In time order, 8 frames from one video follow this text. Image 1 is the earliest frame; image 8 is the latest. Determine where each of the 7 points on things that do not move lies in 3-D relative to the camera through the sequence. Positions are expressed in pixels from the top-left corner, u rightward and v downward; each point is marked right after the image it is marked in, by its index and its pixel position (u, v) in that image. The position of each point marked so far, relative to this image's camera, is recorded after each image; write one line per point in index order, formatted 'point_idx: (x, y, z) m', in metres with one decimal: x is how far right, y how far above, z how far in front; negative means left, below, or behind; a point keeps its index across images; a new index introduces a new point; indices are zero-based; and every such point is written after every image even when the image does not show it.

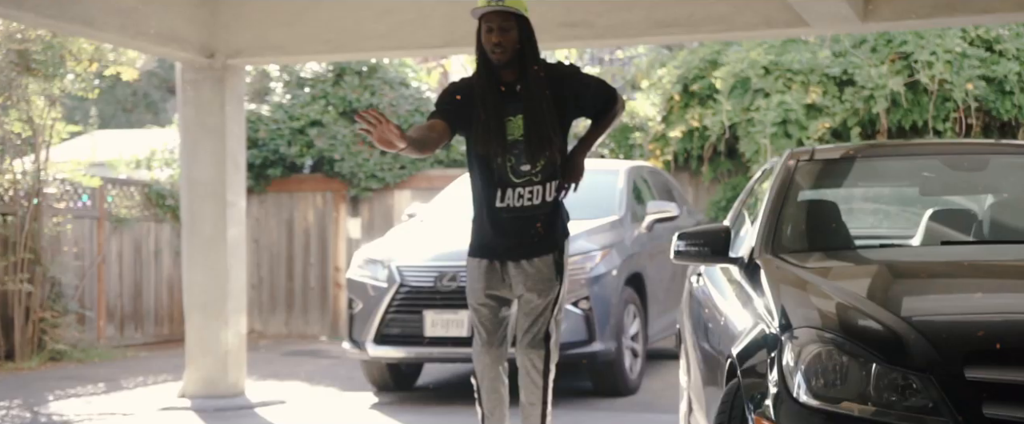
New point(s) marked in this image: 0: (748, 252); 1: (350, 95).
0: (+0.9, -0.1, +4.8) m
1: (-1.6, +1.1, +13.1) m
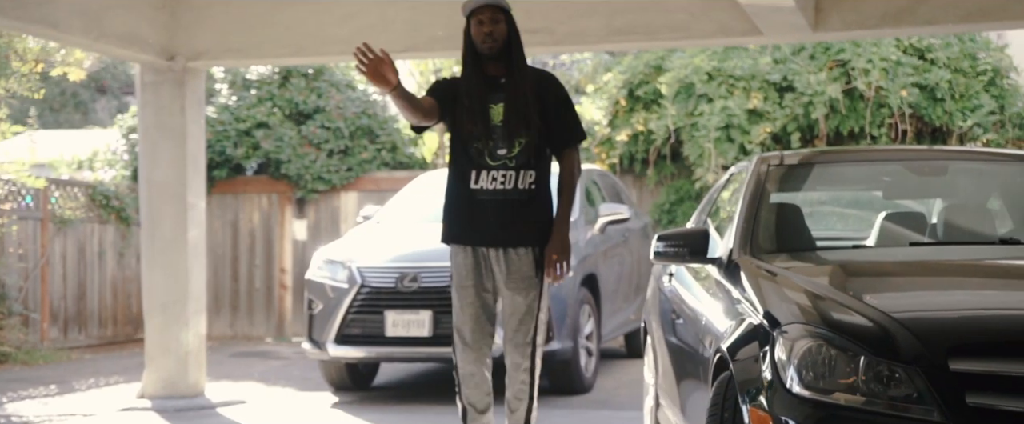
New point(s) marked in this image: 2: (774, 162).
0: (+0.8, -0.1, +5.0) m
1: (-2.1, +1.1, +13.2) m
2: (+1.2, +0.2, +5.9) m
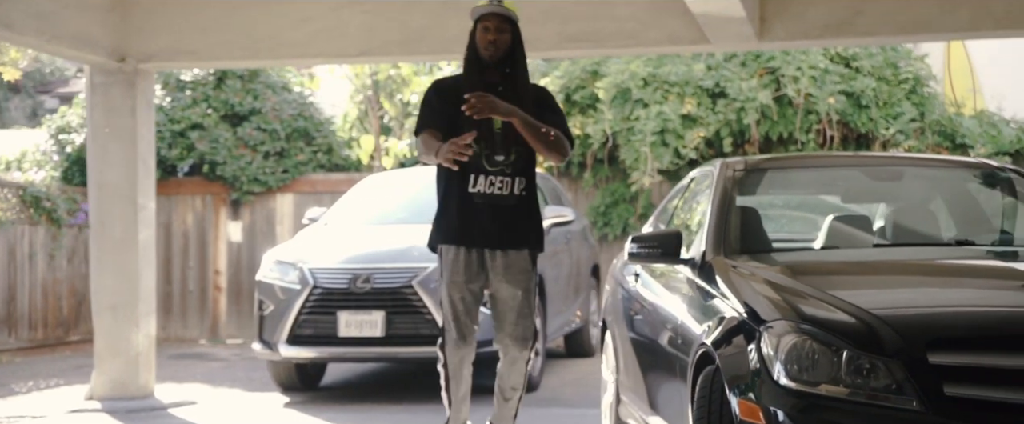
0: (+0.7, -0.2, +5.3) m
1: (-2.7, +1.1, +13.2) m
2: (+1.0, +0.2, +6.2) m
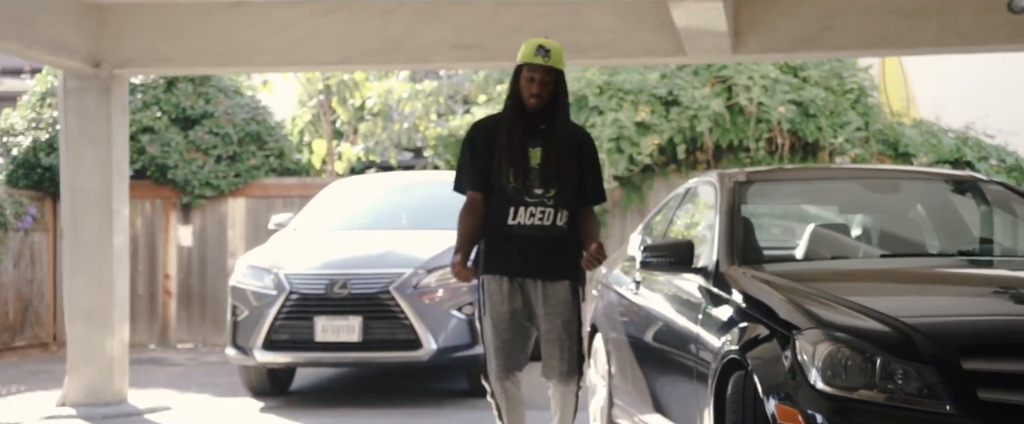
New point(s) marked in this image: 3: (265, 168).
0: (+0.8, -0.2, +5.5) m
1: (-3.2, +1.1, +13.2) m
2: (+1.0, +0.2, +6.4) m
3: (-2.4, +0.4, +13.2) m
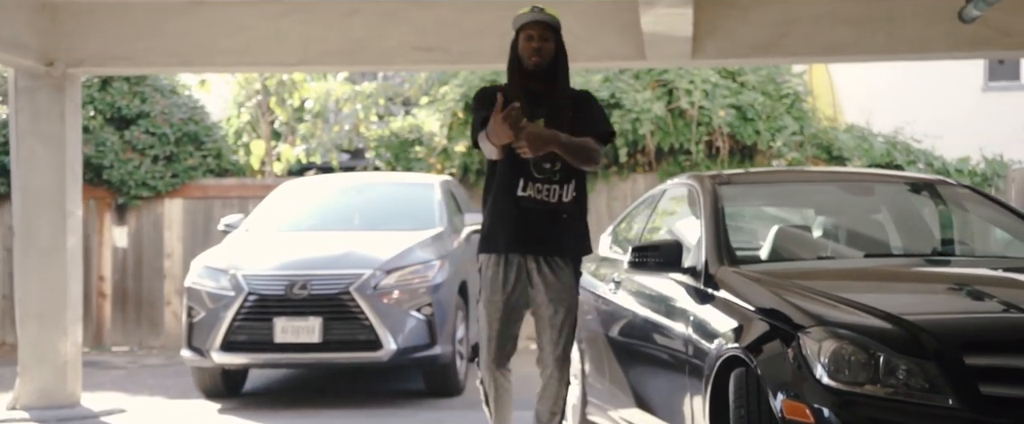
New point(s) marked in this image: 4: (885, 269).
0: (+0.8, -0.2, +5.6) m
1: (-3.8, +1.1, +13.0) m
2: (+0.9, +0.2, +6.6) m
3: (-3.0, +0.4, +13.1) m
4: (+1.6, -0.3, +5.8) m
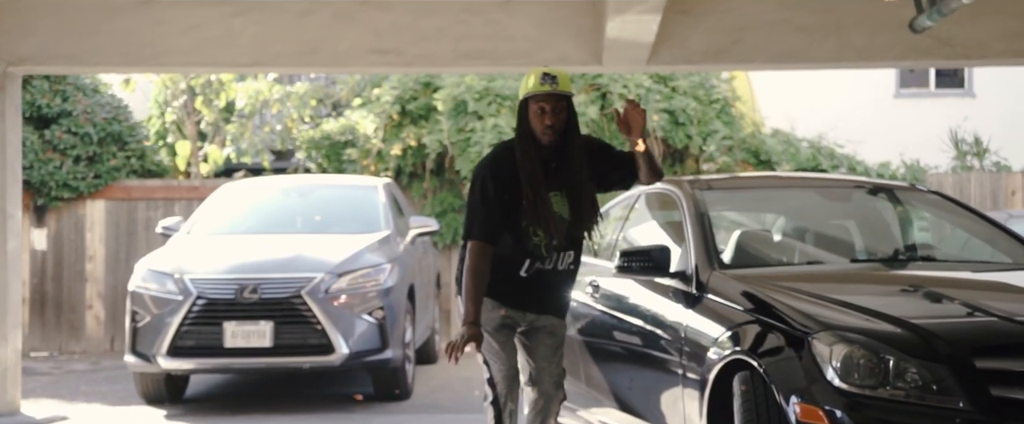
0: (+0.7, -0.2, +5.7) m
1: (-4.4, +1.0, +12.7) m
2: (+0.8, +0.1, +6.6) m
3: (-3.6, +0.4, +12.8) m
4: (+1.5, -0.3, +6.0) m
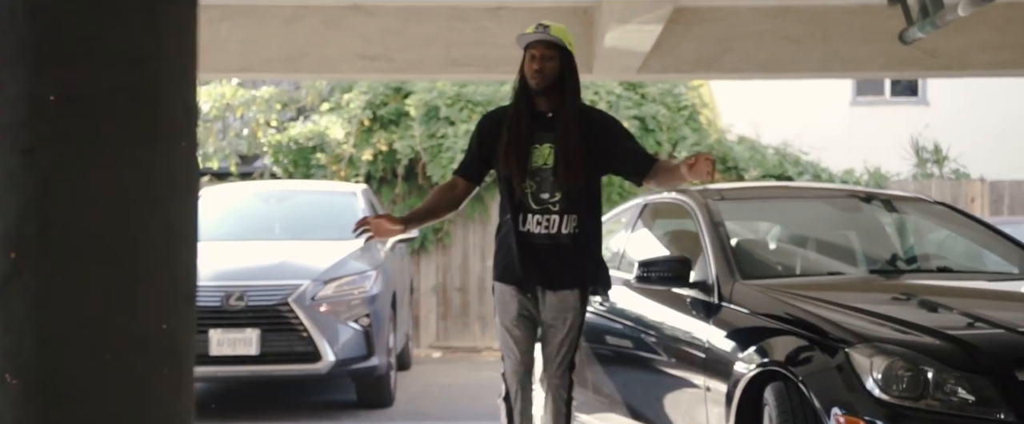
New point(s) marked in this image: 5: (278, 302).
0: (+0.8, -0.3, +5.7) m
1: (-4.7, +1.0, +12.4) m
2: (+0.8, +0.1, +6.7) m
3: (-3.9, +0.4, +12.6) m
4: (+1.6, -0.3, +6.0) m
5: (-1.4, -0.6, +8.4) m
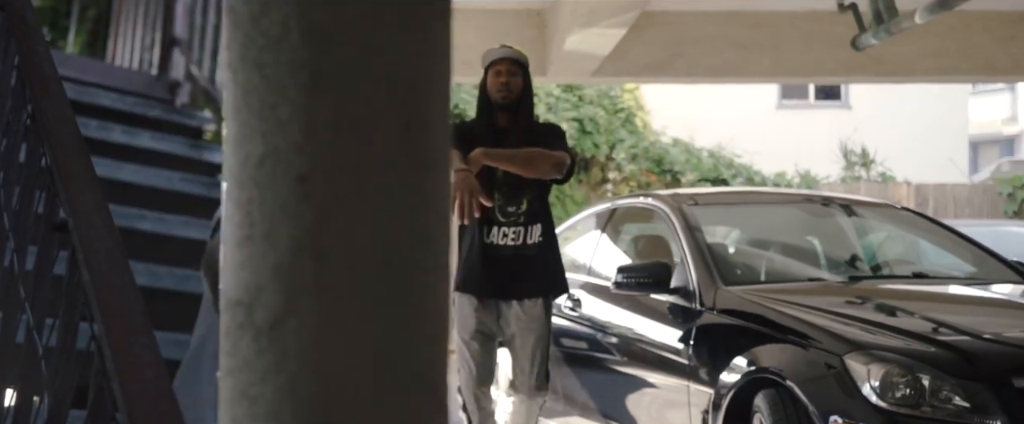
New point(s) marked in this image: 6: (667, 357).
0: (+0.7, -0.3, +5.7) m
1: (-5.2, +1.0, +12.0) m
2: (+0.7, +0.1, +6.7) m
3: (-4.5, +0.3, +12.2) m
4: (+1.5, -0.3, +6.1) m
5: (-1.7, -0.6, +8.2) m
6: (+0.7, -0.6, +5.3) m
